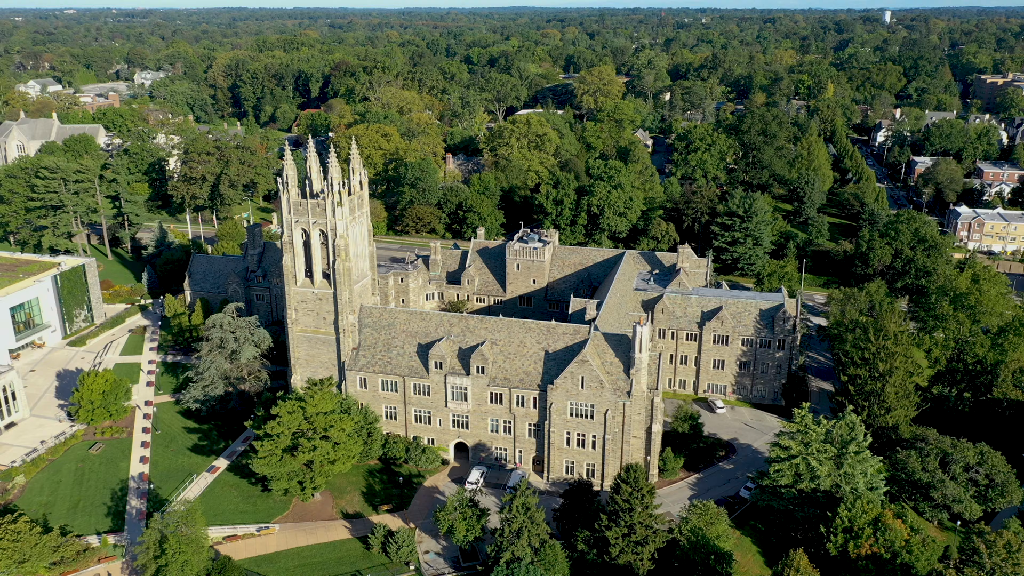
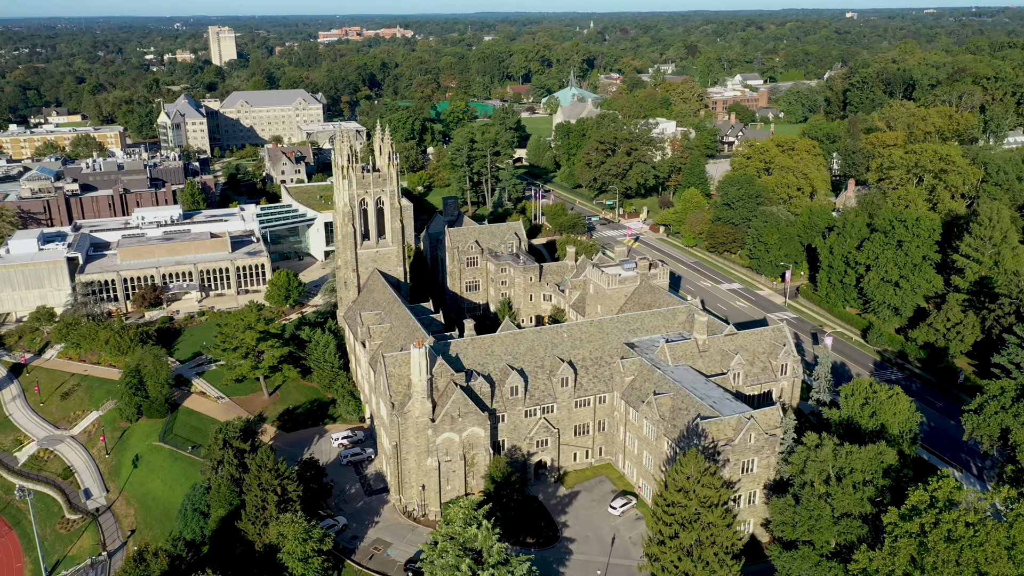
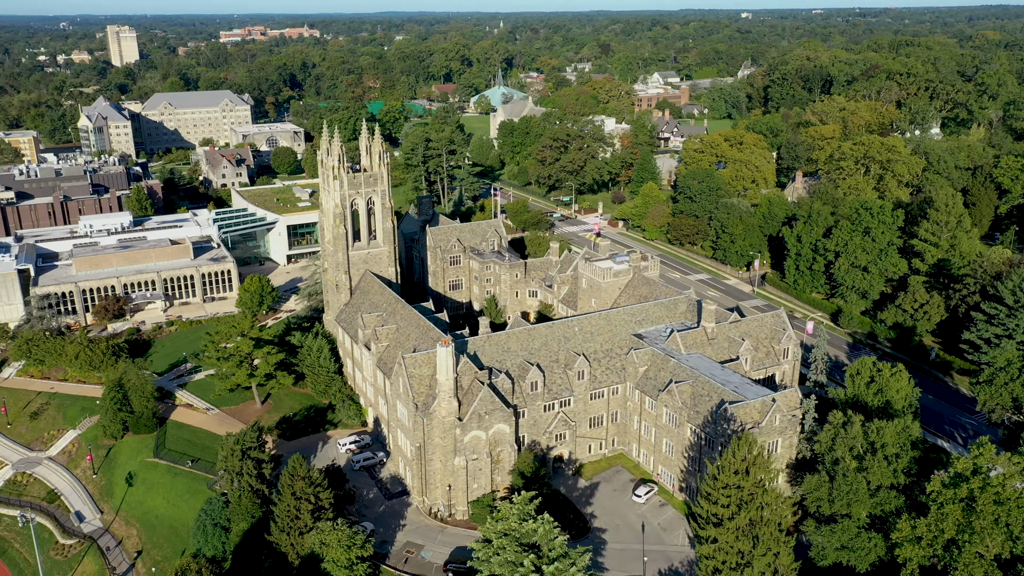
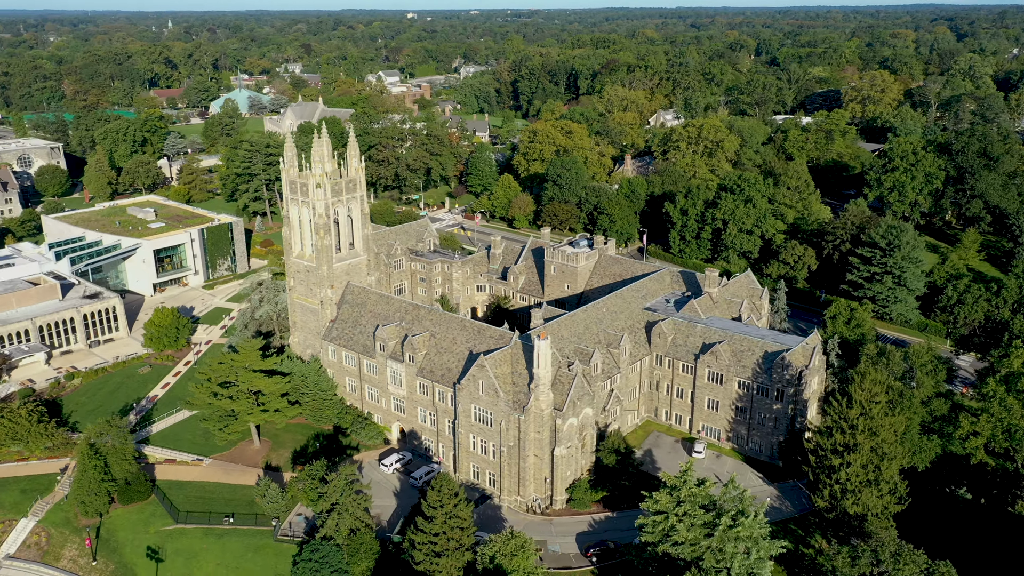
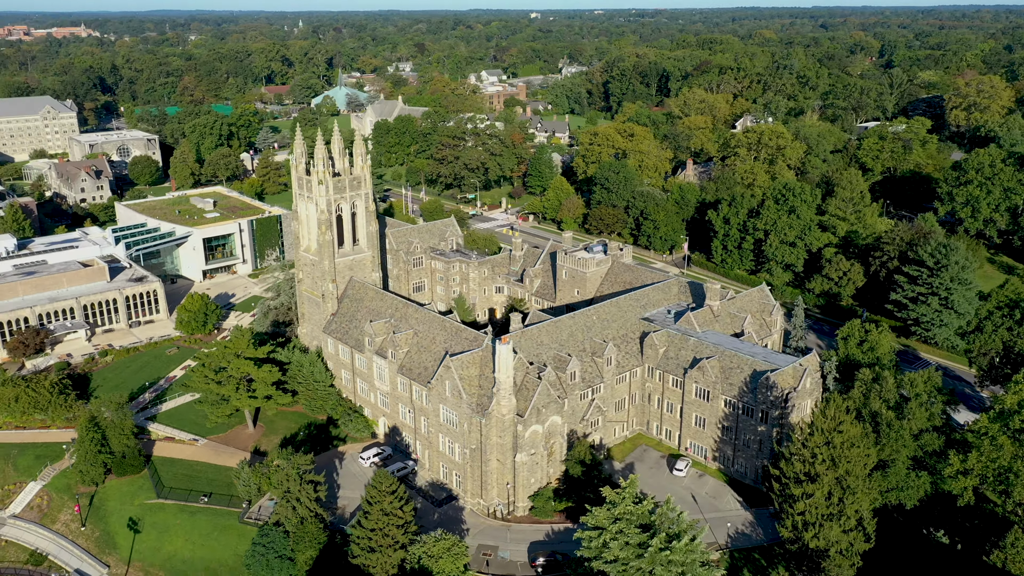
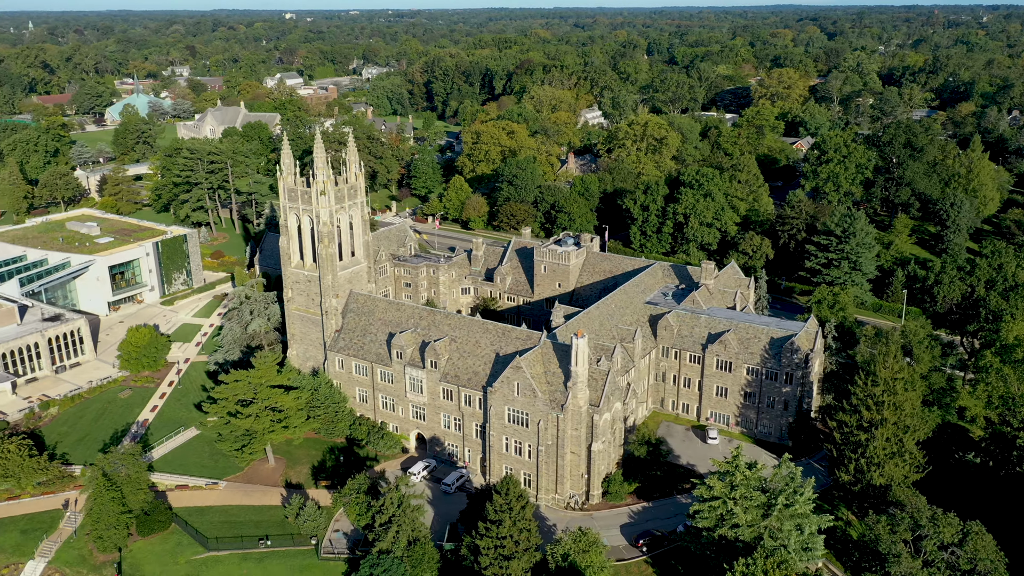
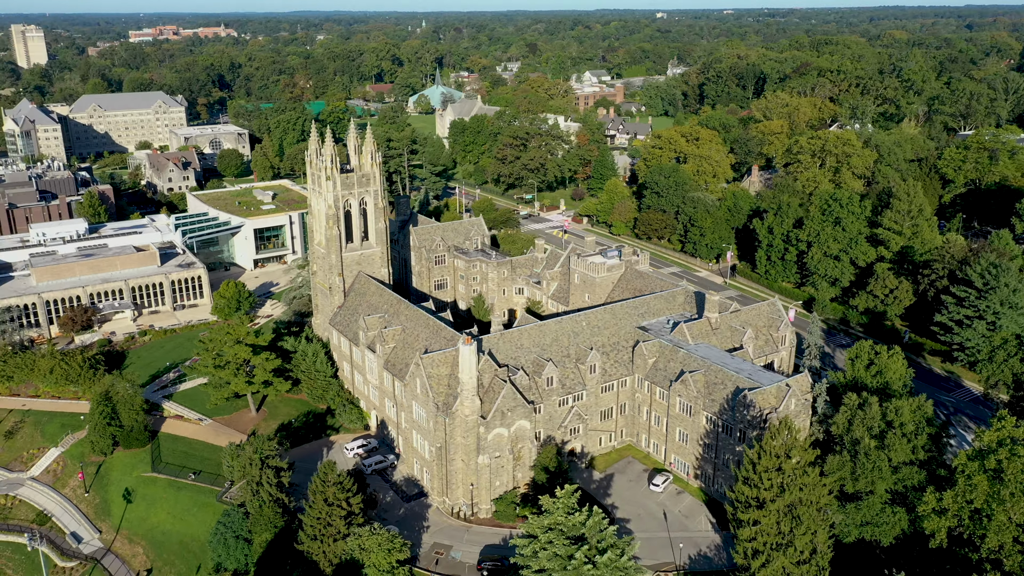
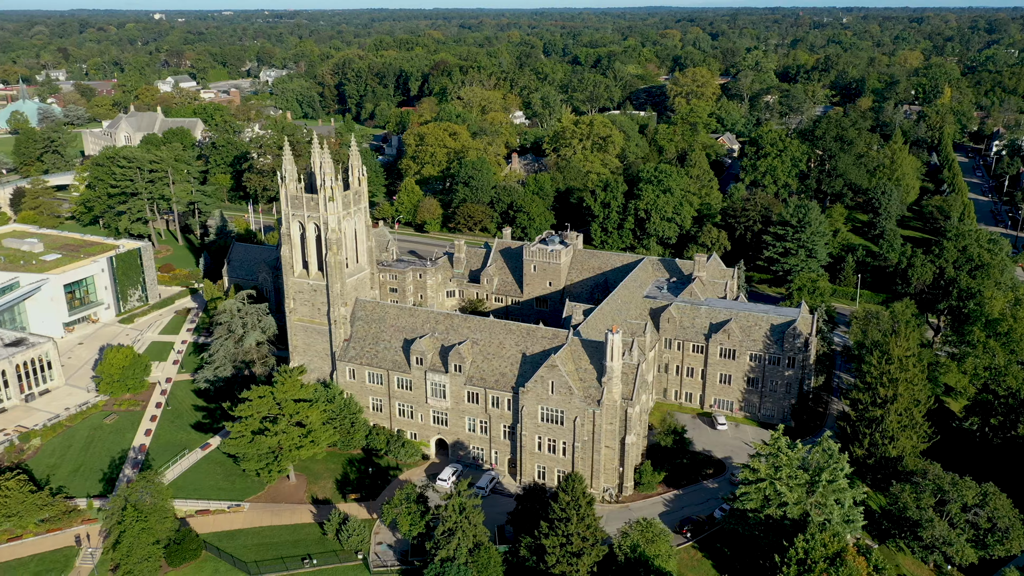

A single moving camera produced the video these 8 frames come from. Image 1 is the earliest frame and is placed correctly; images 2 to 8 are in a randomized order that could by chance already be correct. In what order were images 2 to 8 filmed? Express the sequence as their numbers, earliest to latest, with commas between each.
8, 6, 4, 5, 7, 3, 2
